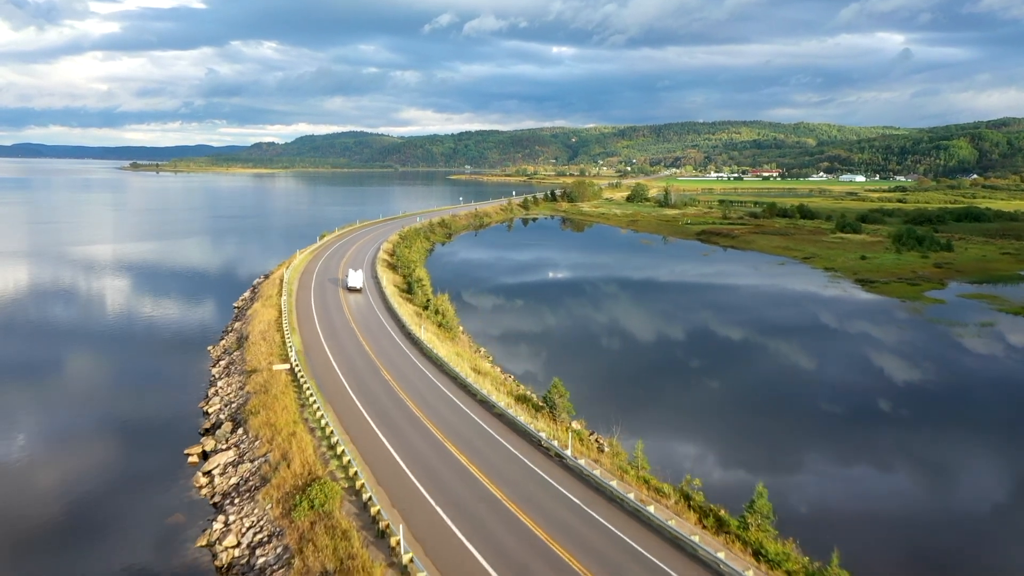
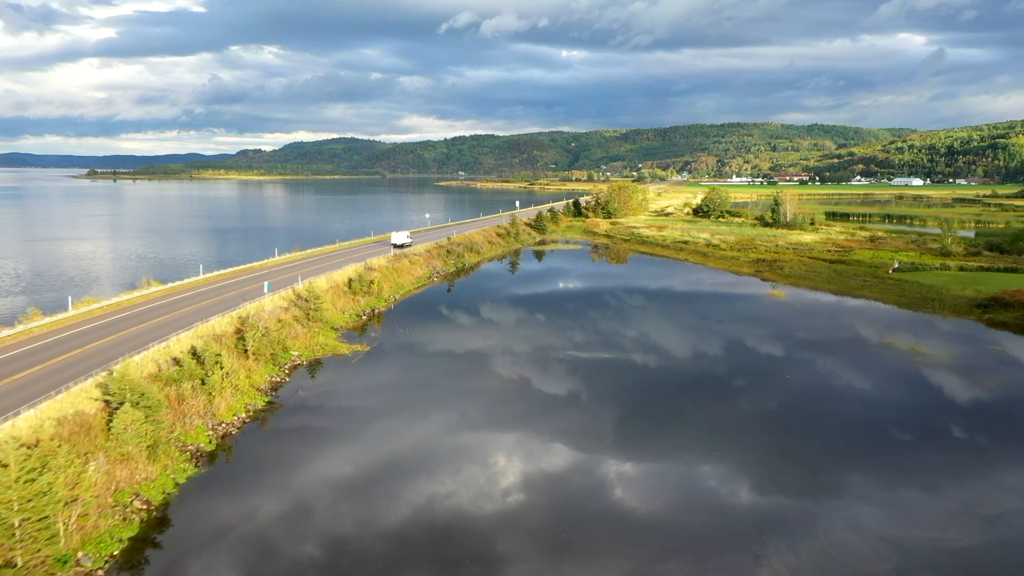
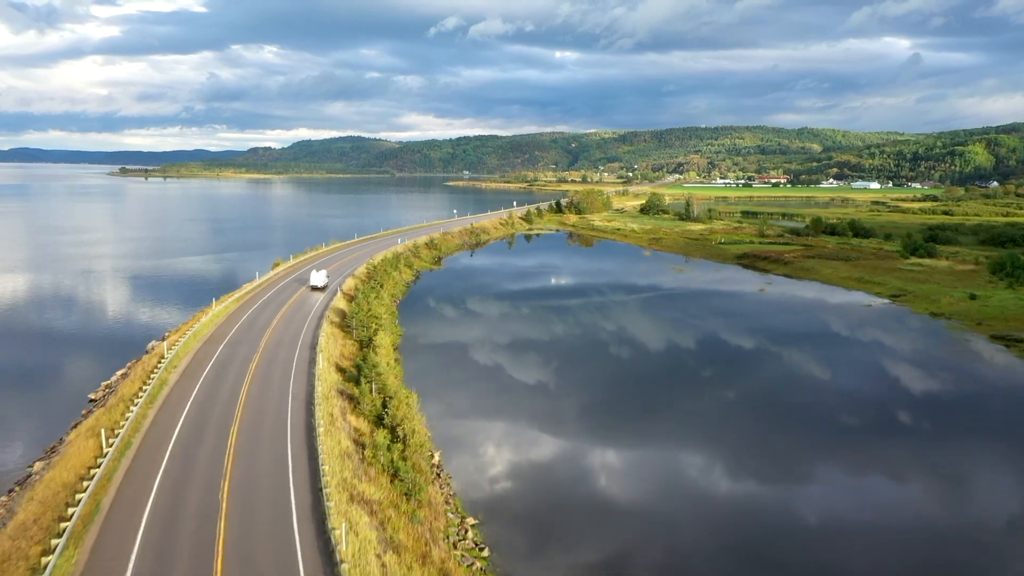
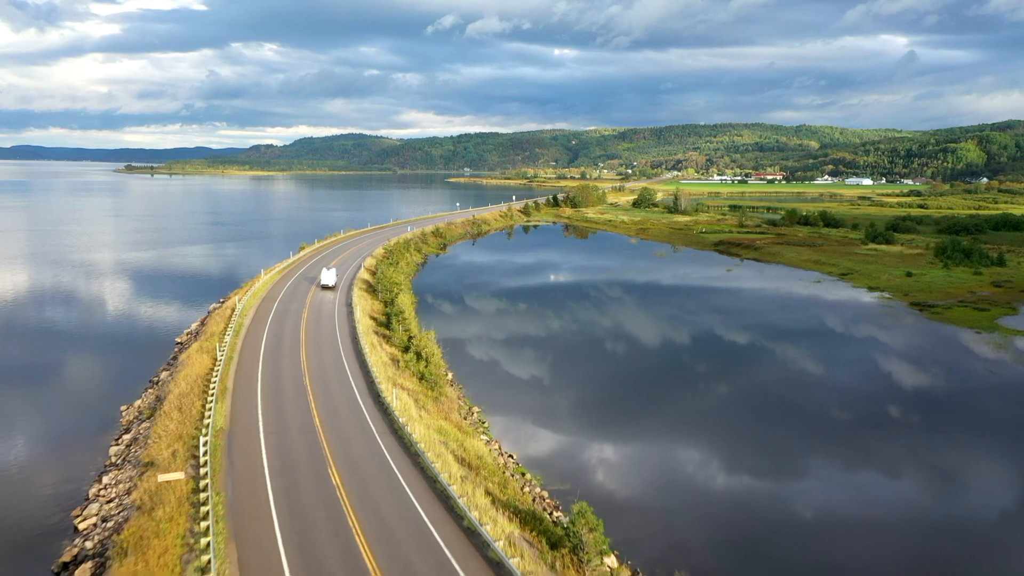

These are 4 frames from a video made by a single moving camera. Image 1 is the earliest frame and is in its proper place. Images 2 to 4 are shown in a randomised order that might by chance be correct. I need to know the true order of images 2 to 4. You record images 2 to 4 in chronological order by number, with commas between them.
4, 3, 2
